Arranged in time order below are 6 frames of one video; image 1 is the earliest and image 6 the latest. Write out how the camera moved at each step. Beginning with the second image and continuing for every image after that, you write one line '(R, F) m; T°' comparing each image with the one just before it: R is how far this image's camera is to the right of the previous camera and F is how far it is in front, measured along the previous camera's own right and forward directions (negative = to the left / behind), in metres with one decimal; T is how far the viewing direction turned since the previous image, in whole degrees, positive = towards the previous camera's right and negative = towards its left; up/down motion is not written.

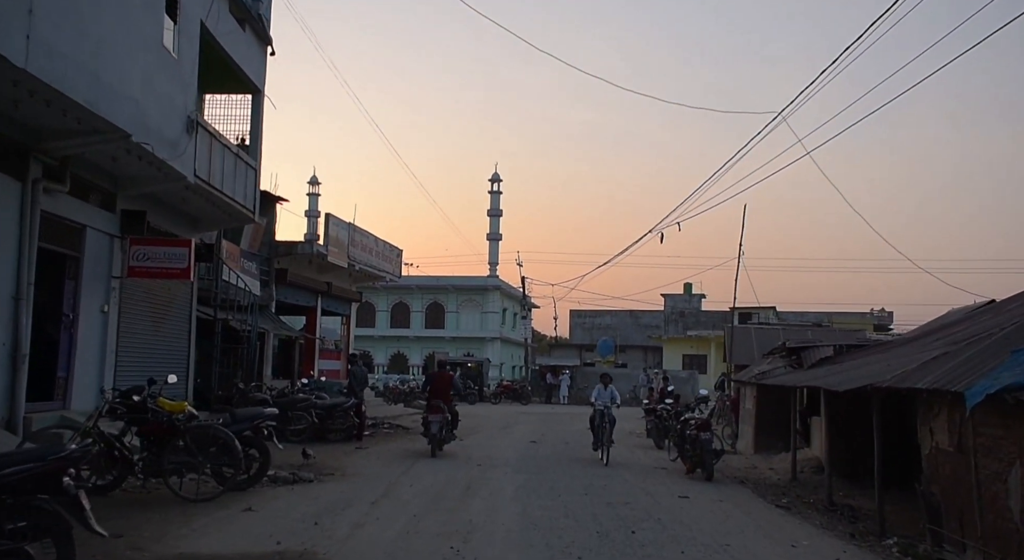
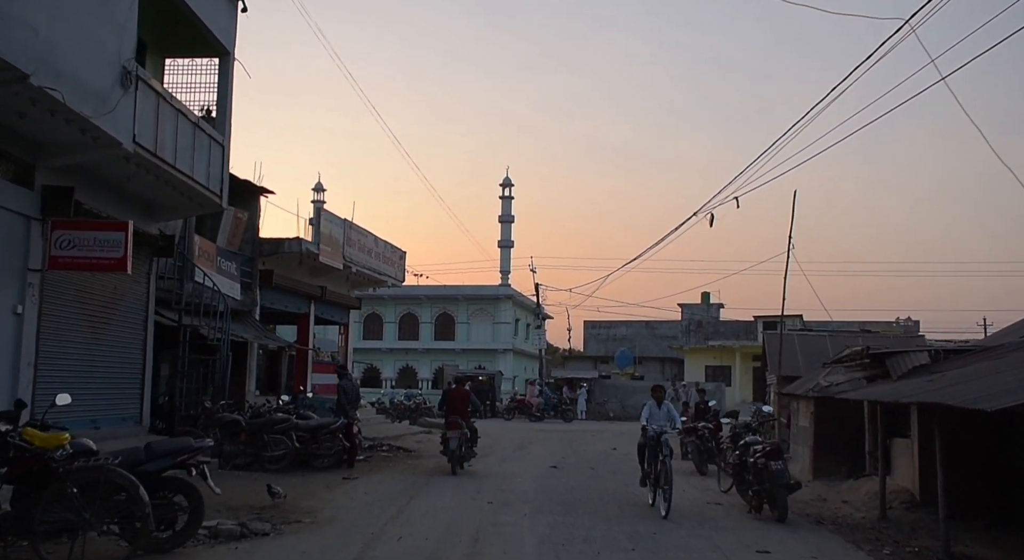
(-0.1, +2.9) m; -1°
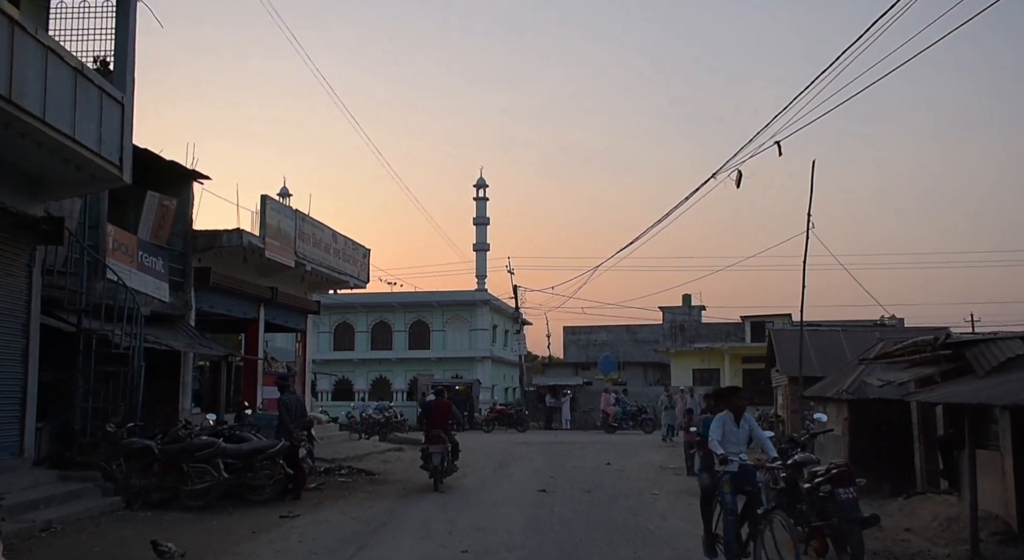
(0.0, +2.9) m; +1°
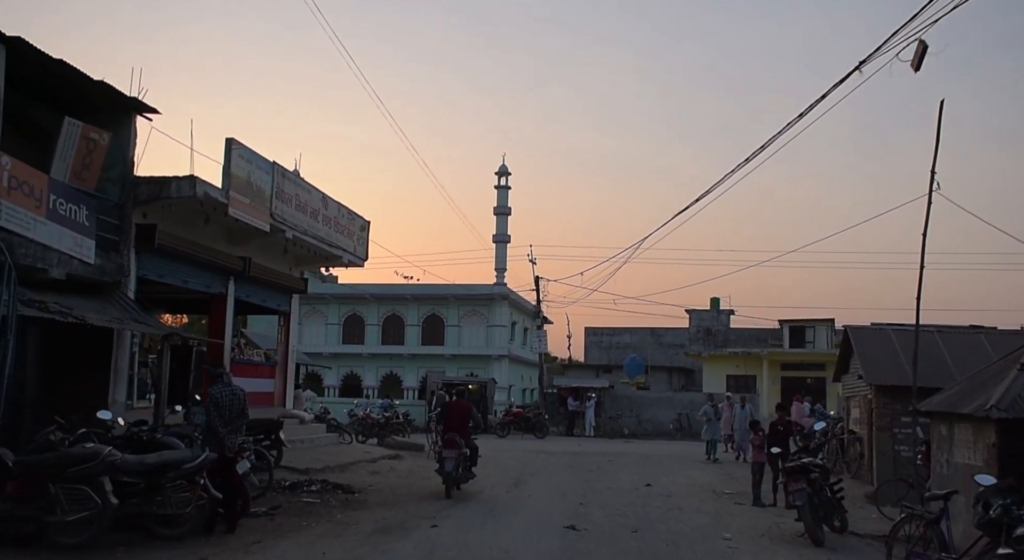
(0.0, +4.0) m; -1°
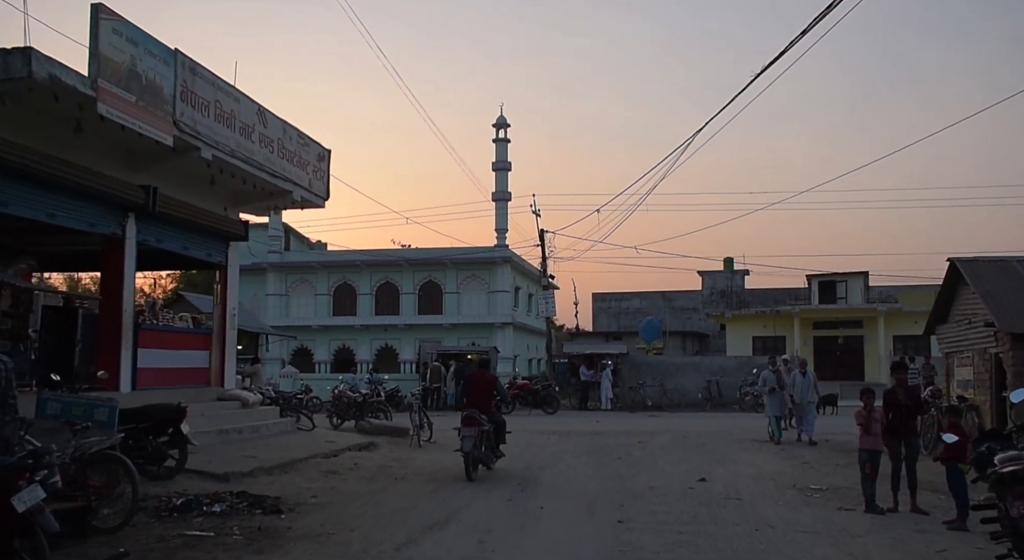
(+0.1, +4.7) m; 0°
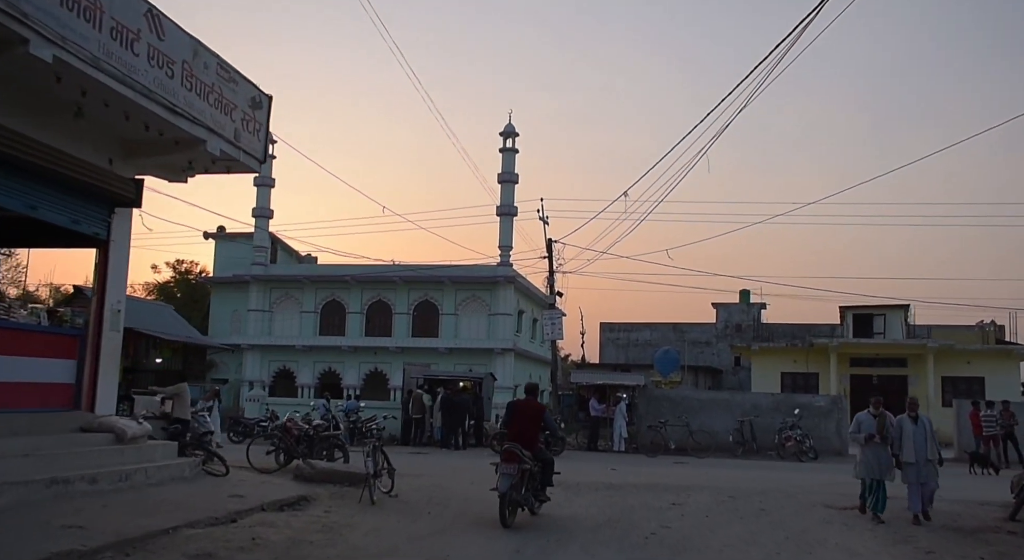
(+0.2, +4.8) m; 0°
